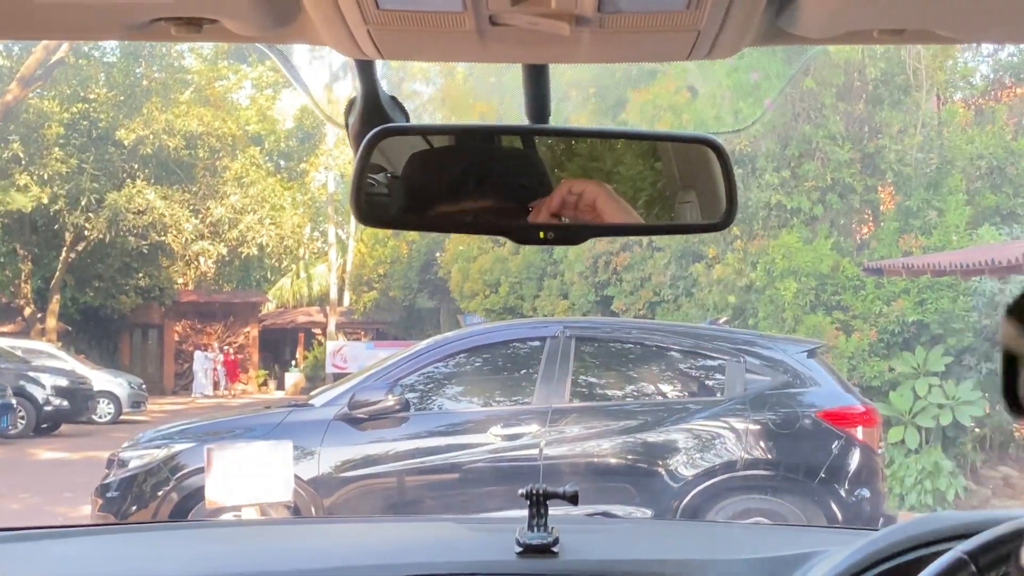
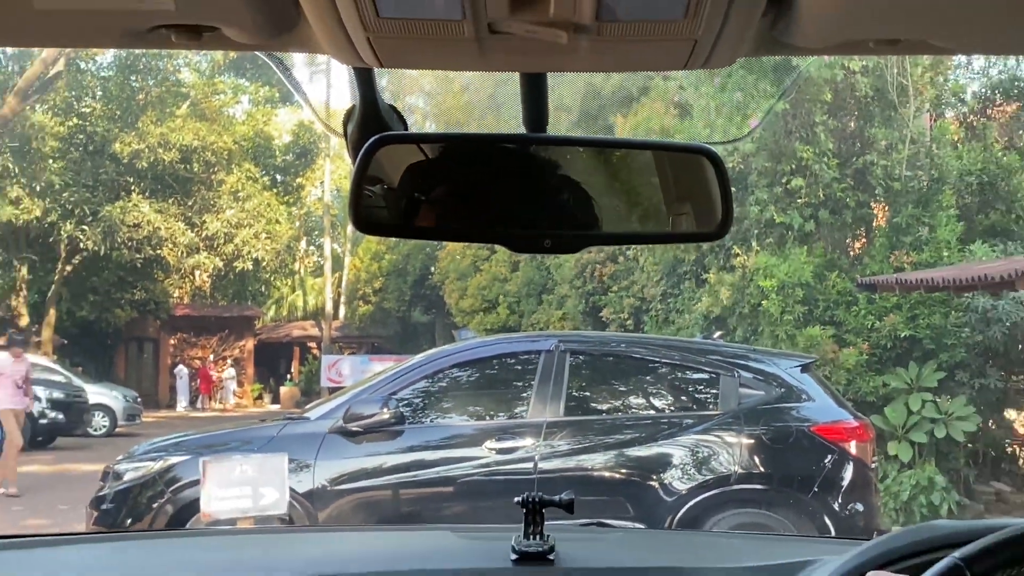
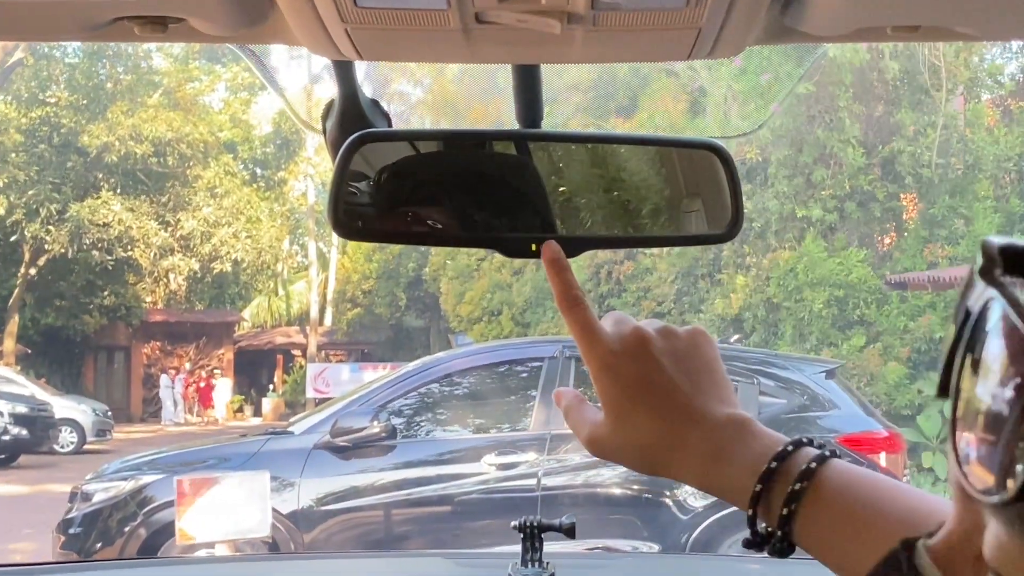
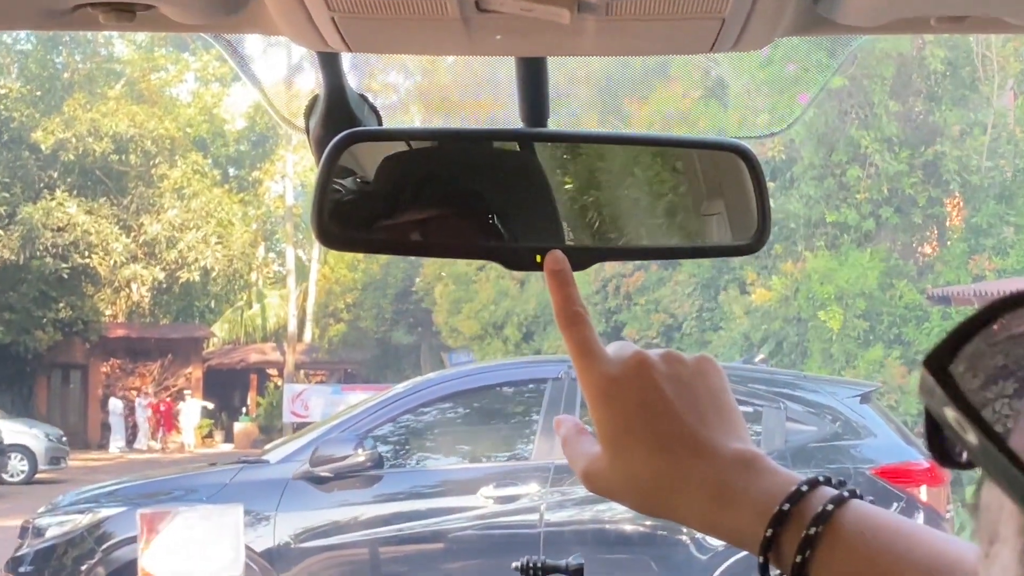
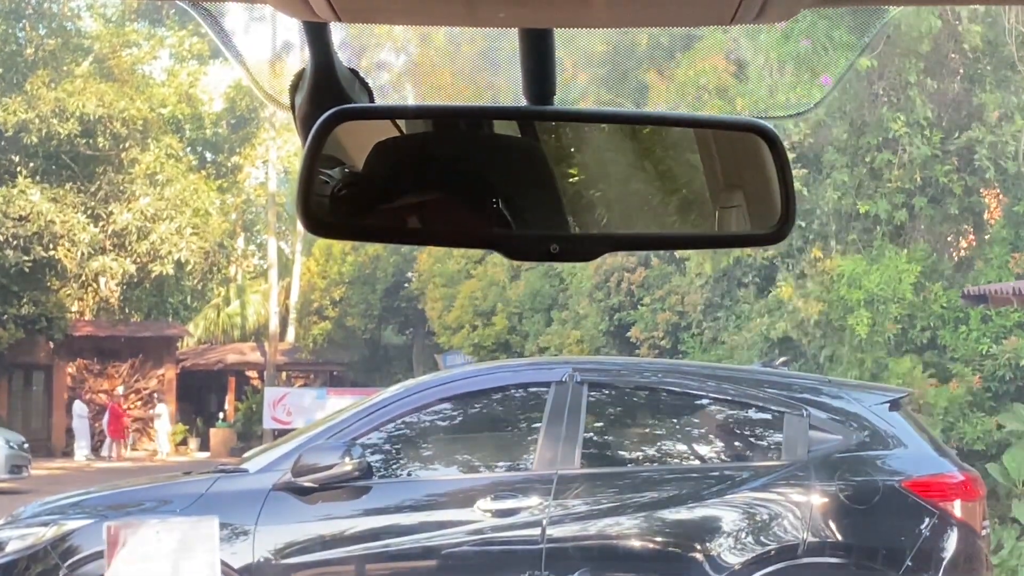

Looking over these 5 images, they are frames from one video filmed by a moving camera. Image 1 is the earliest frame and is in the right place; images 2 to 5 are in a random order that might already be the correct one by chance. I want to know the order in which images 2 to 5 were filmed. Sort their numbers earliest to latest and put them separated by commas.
3, 4, 5, 2
